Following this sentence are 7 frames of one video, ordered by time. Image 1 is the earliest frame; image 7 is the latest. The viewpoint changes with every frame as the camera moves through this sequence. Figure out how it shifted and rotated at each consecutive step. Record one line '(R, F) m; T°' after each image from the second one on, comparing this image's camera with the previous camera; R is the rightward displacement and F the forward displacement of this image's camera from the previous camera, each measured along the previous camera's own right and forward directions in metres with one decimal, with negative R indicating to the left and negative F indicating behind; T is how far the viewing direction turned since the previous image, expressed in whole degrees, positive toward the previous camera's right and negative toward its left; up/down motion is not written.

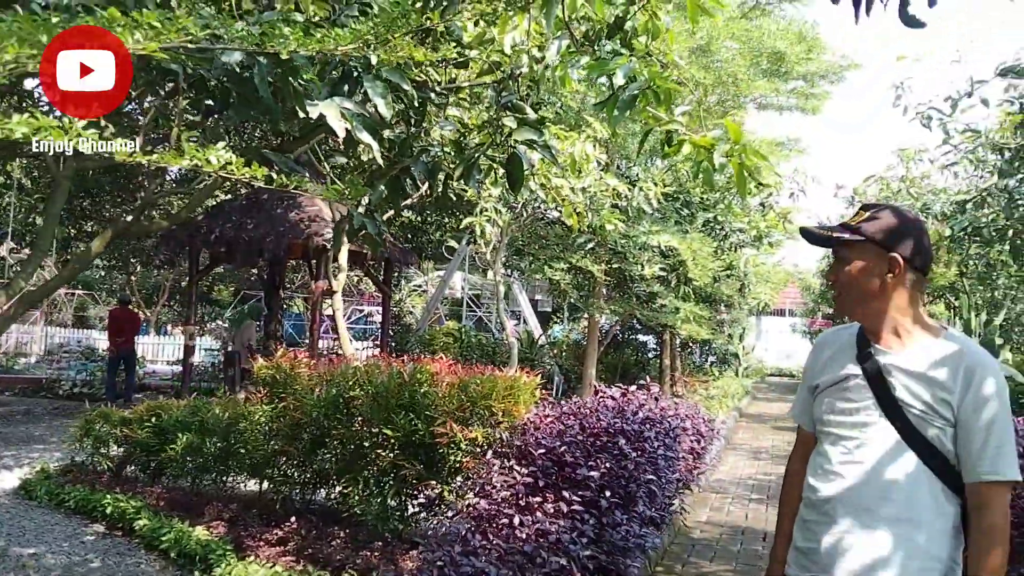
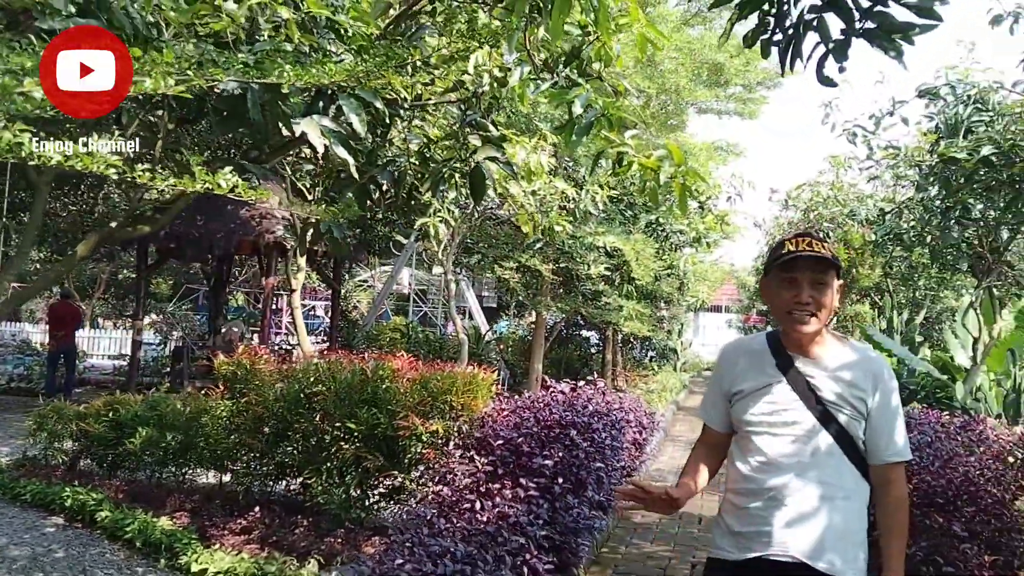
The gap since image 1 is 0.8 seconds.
(-0.1, -0.3) m; +4°
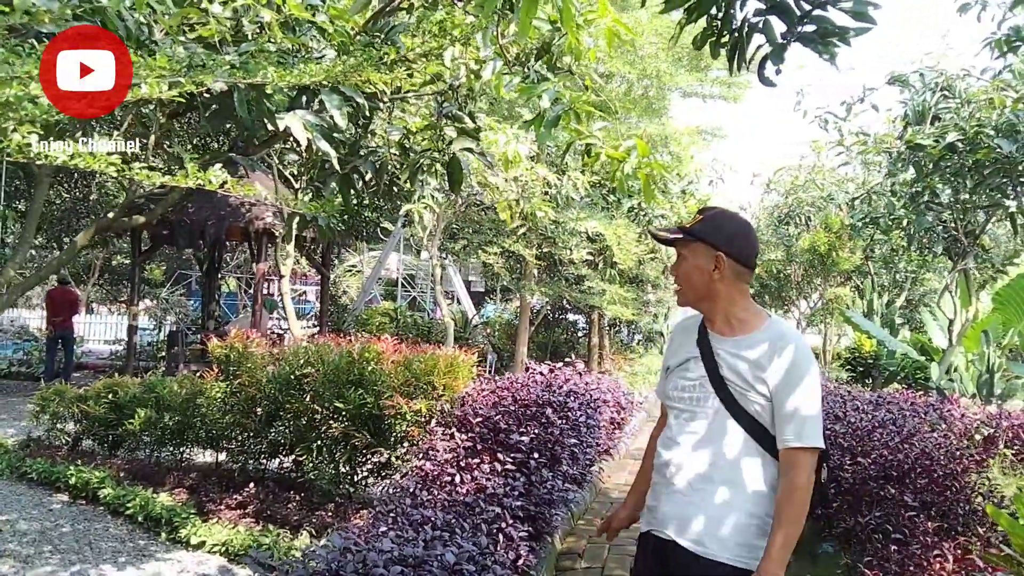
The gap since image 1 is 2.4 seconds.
(+0.1, -0.2) m; 0°
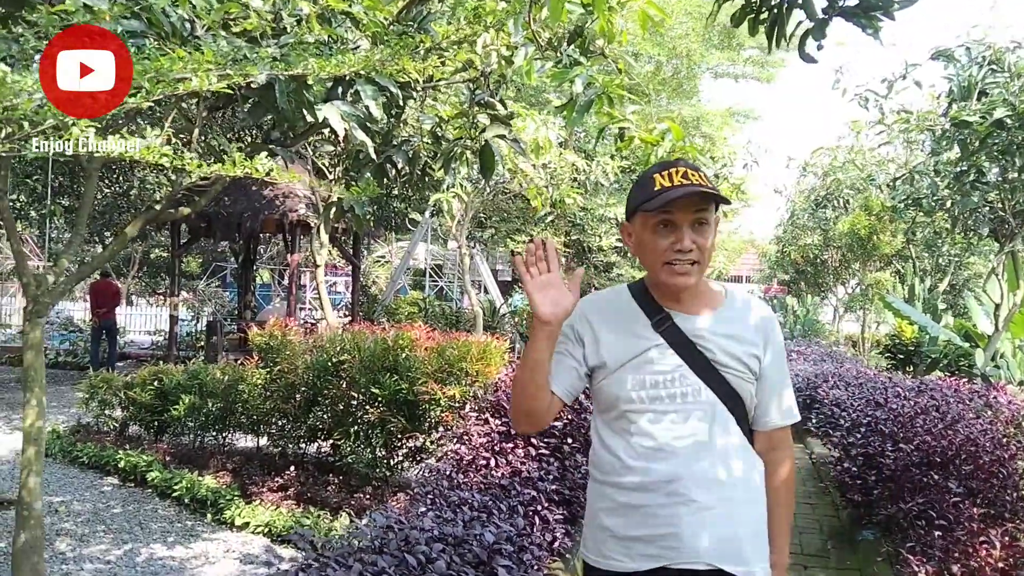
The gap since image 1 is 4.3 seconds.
(0.0, -0.1) m; -2°
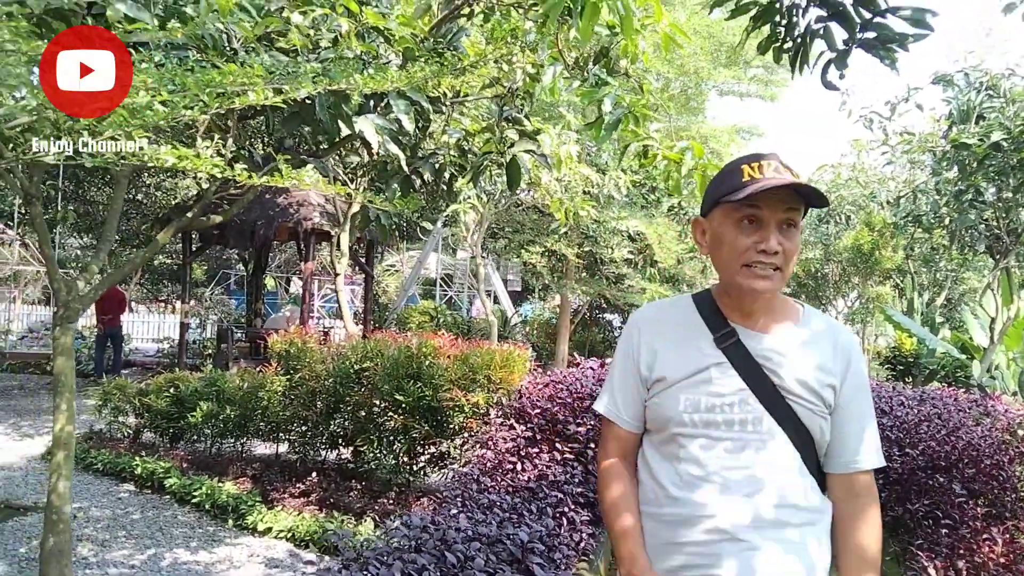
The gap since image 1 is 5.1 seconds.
(-0.2, -0.1) m; 0°
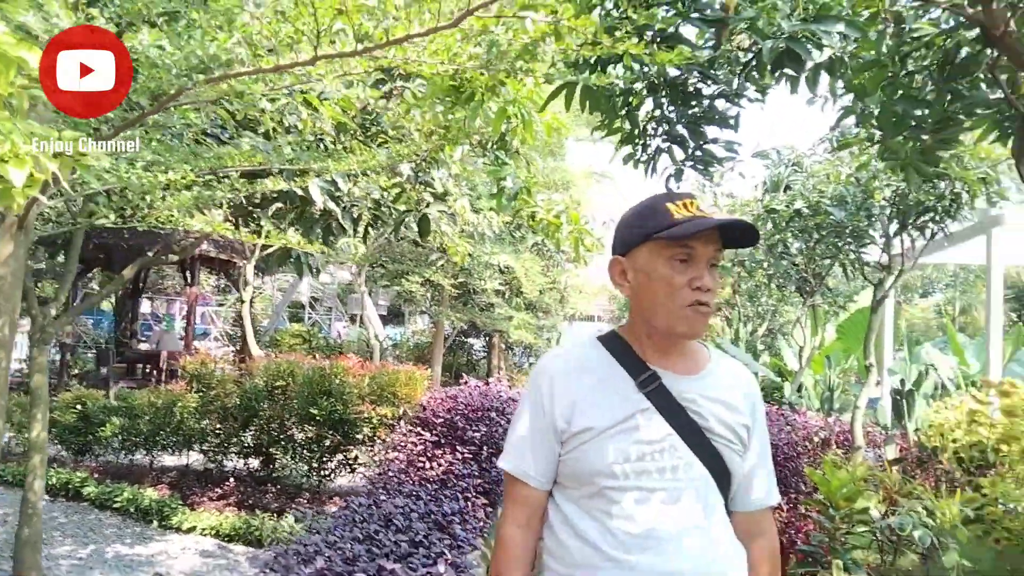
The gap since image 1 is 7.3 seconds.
(-0.4, -1.0) m; +10°
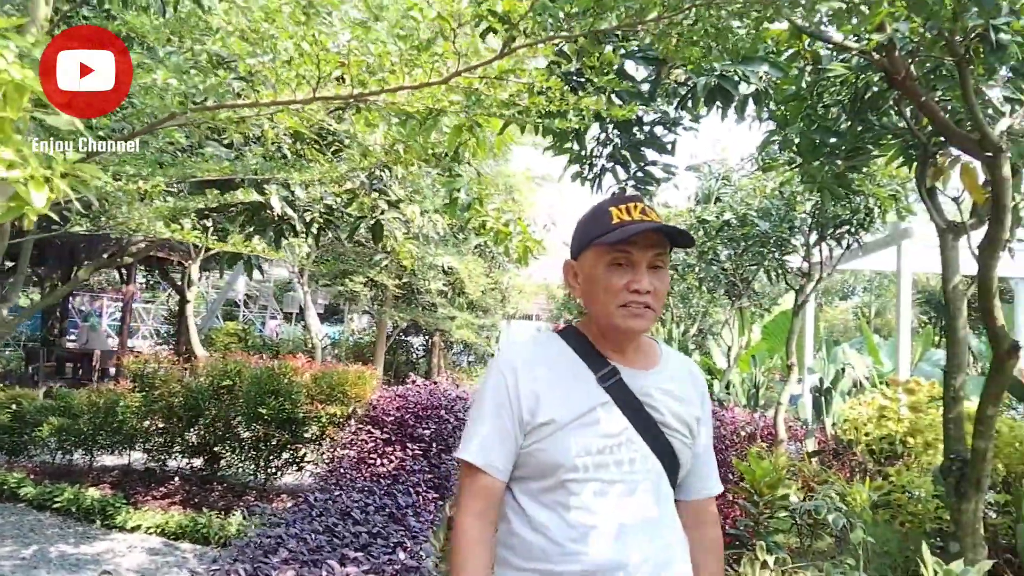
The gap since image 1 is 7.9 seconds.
(-0.1, -0.2) m; +5°
